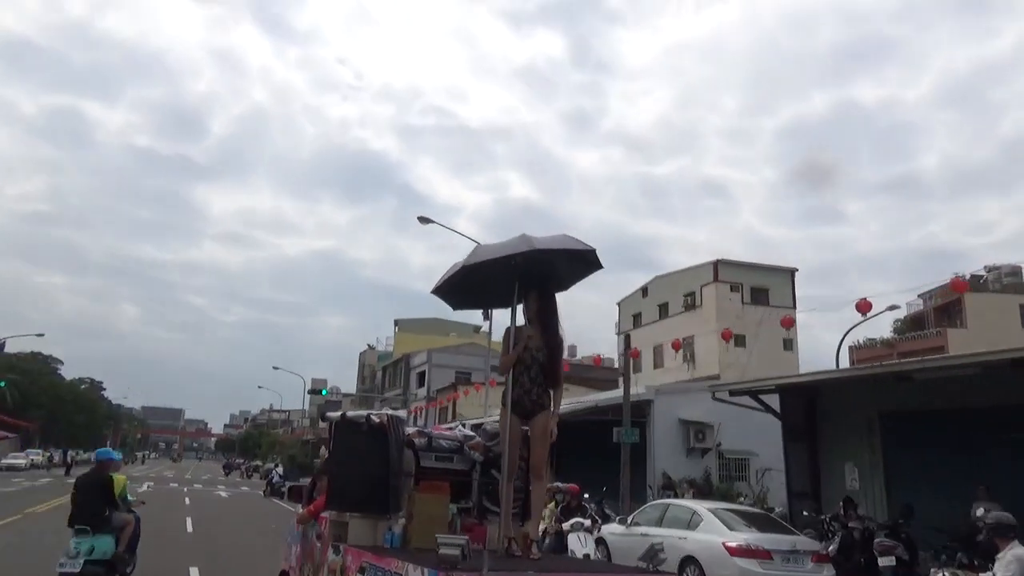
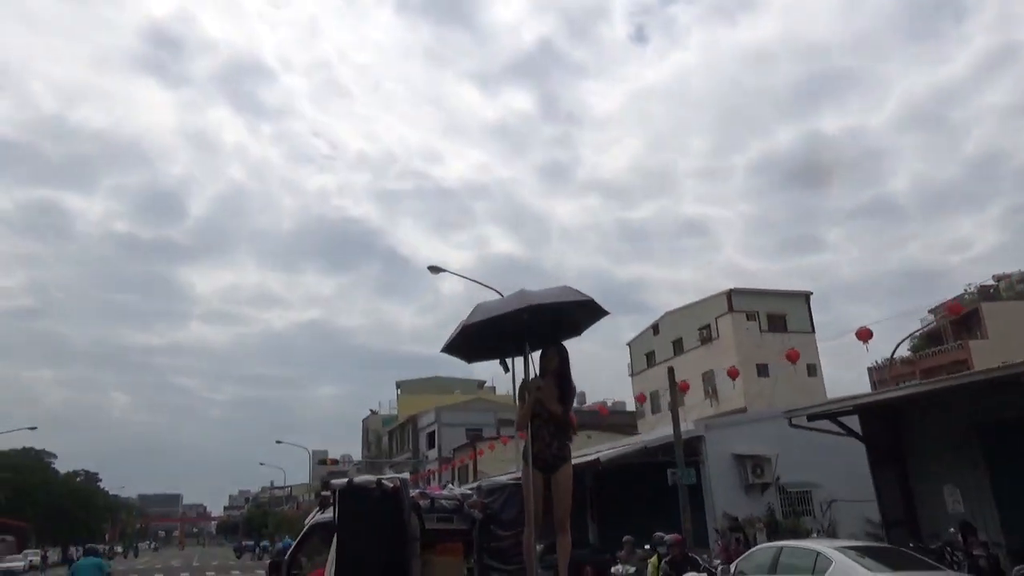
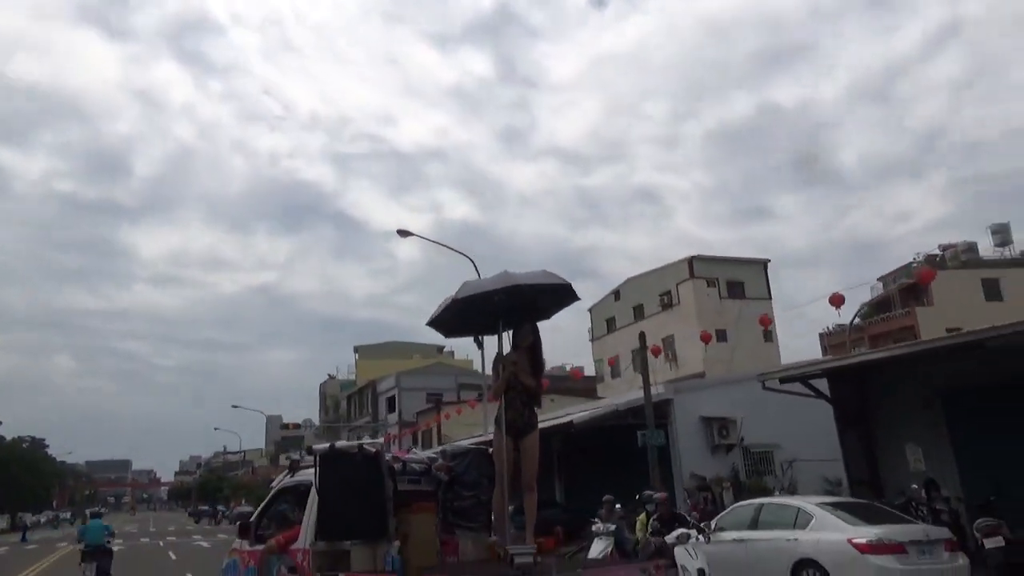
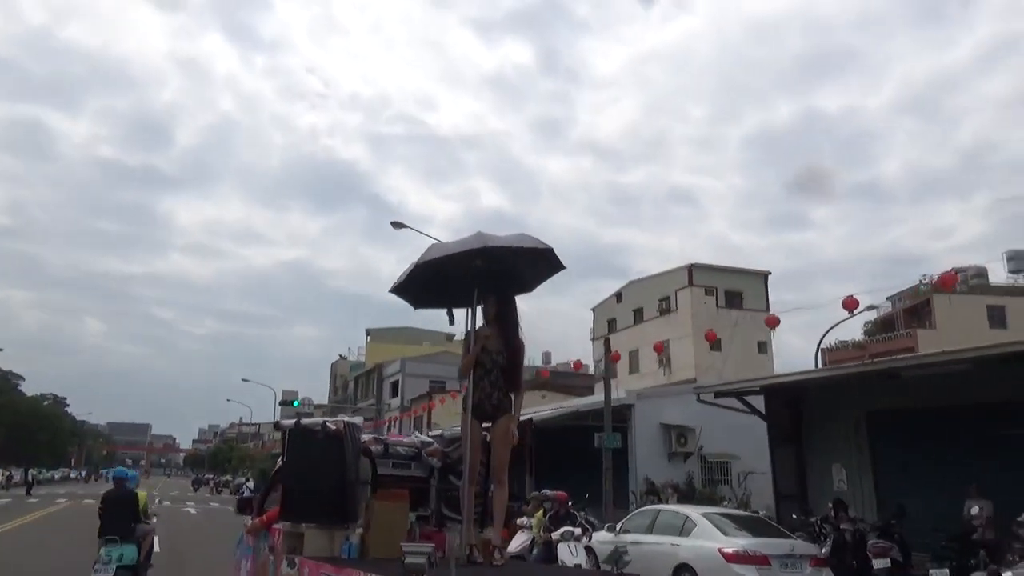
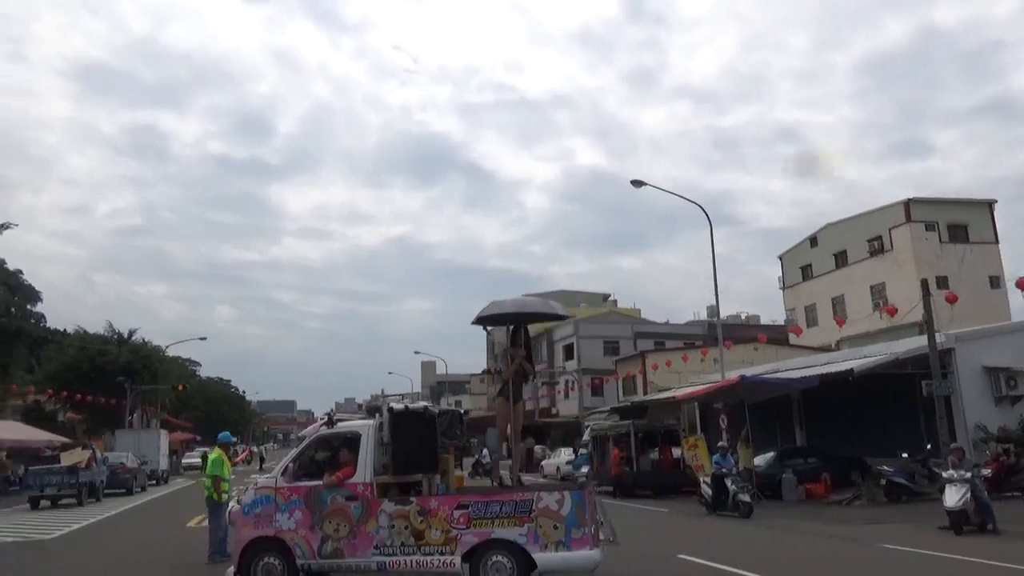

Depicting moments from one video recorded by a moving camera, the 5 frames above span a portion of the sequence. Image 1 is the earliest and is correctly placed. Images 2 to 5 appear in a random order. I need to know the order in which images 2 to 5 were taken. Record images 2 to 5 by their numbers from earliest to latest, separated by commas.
4, 2, 3, 5
